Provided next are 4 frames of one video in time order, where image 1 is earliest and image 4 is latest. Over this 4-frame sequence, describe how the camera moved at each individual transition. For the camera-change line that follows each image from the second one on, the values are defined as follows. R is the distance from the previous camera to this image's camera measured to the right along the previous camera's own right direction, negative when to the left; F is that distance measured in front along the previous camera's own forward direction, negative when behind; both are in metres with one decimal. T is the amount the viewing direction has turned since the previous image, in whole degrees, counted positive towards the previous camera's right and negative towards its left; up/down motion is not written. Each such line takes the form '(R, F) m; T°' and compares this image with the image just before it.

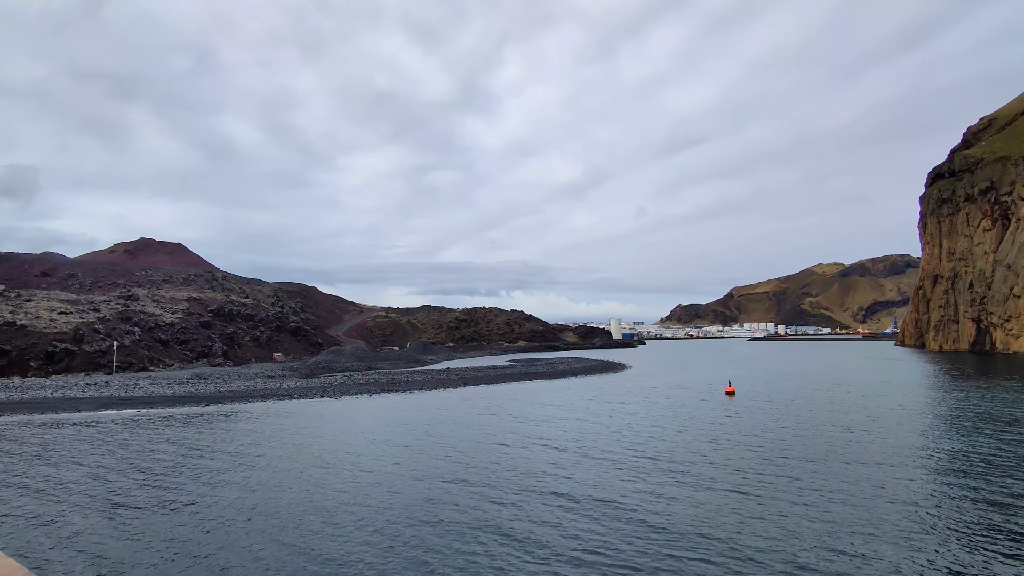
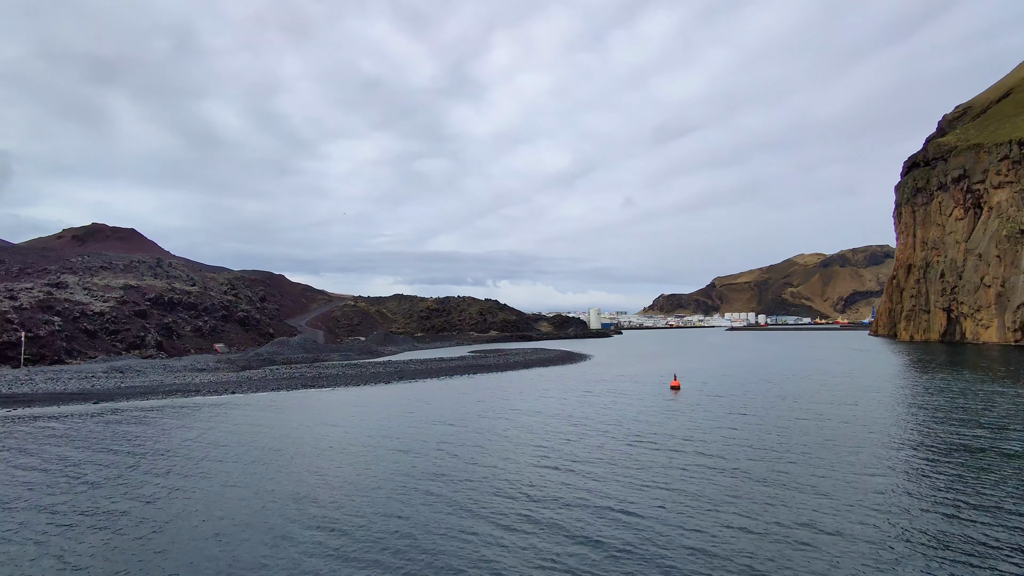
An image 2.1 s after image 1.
(+3.0, +2.3) m; +1°
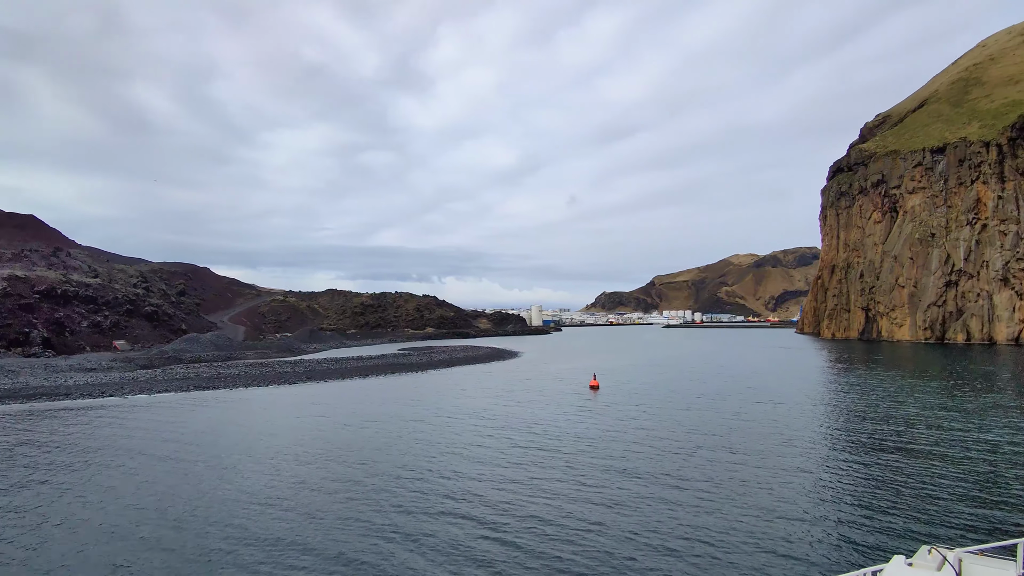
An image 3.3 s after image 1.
(+1.6, +1.5) m; +5°
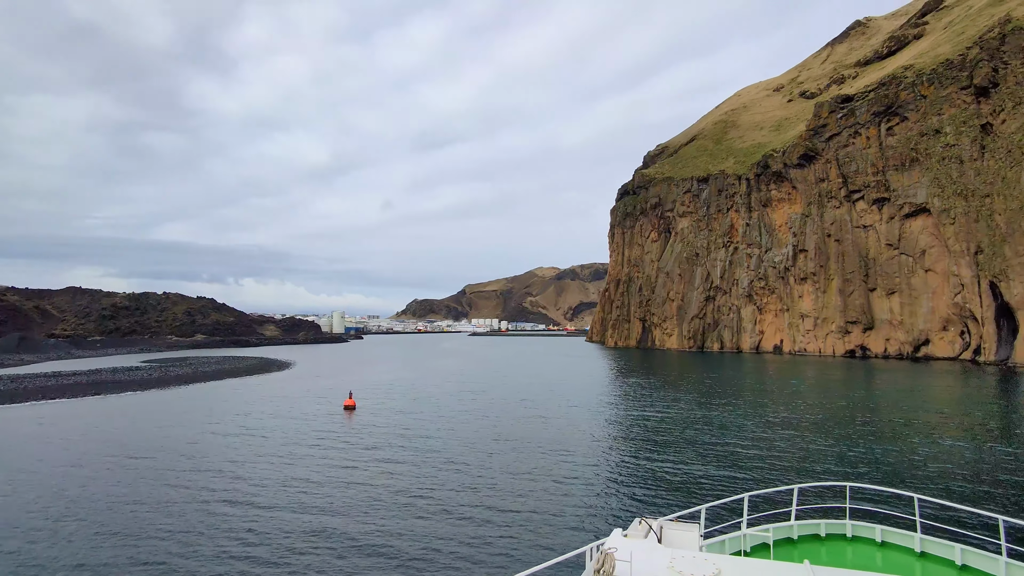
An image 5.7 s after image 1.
(+2.9, +3.4) m; +18°
